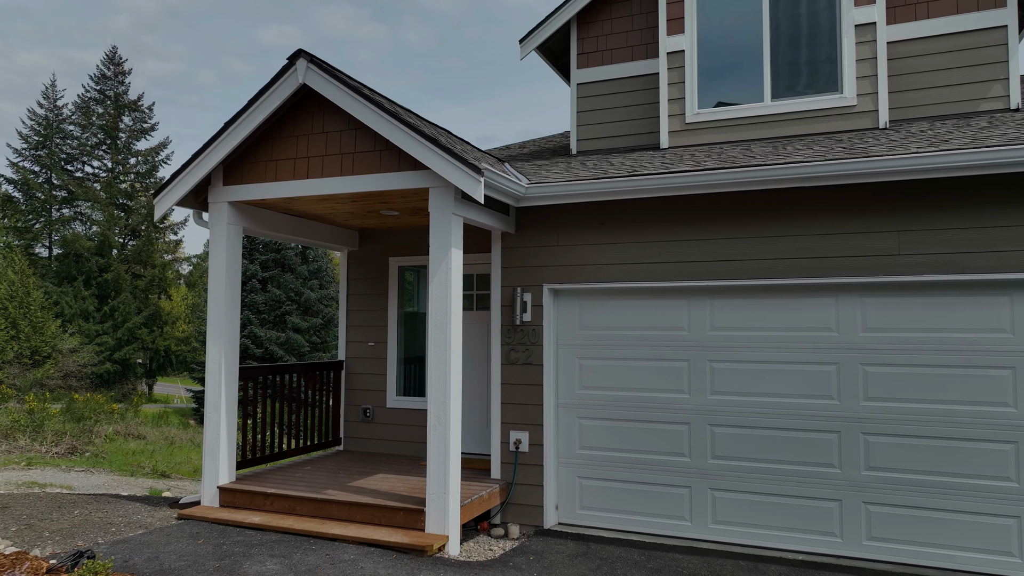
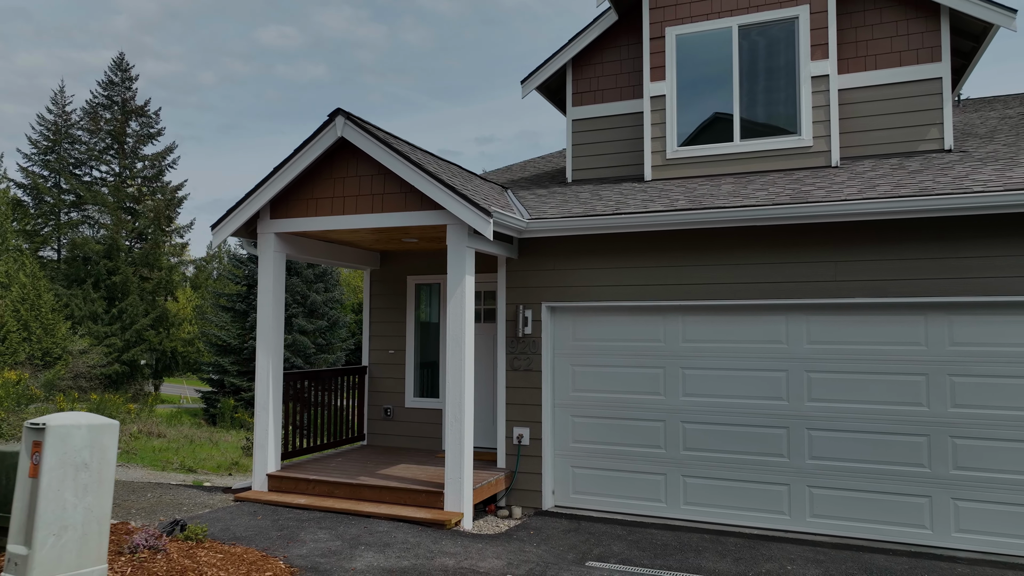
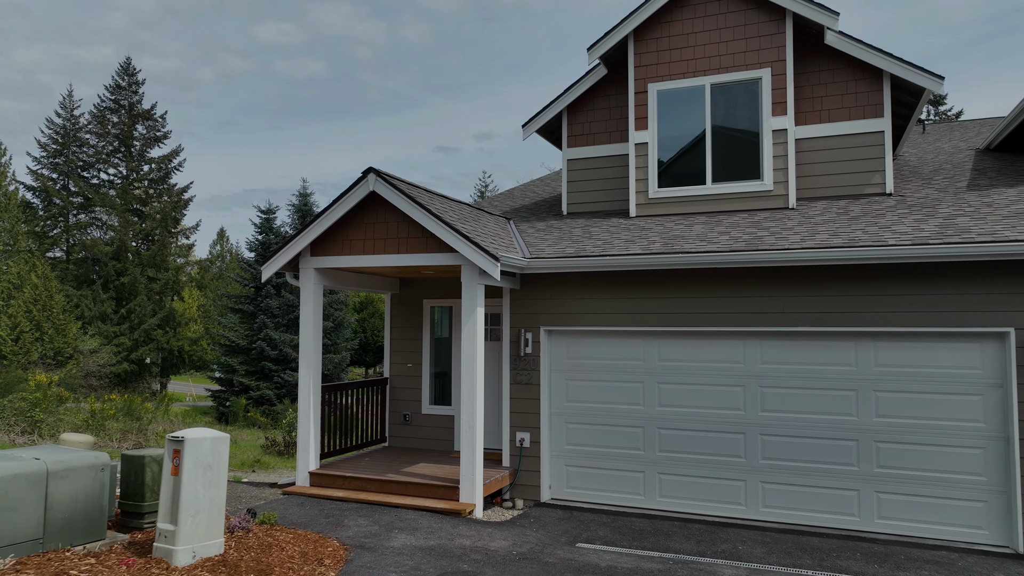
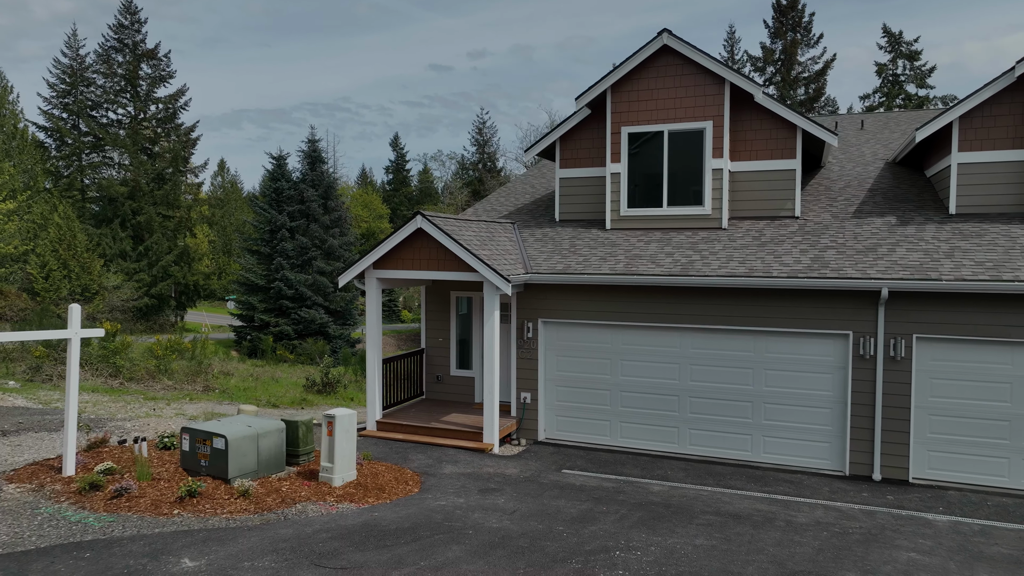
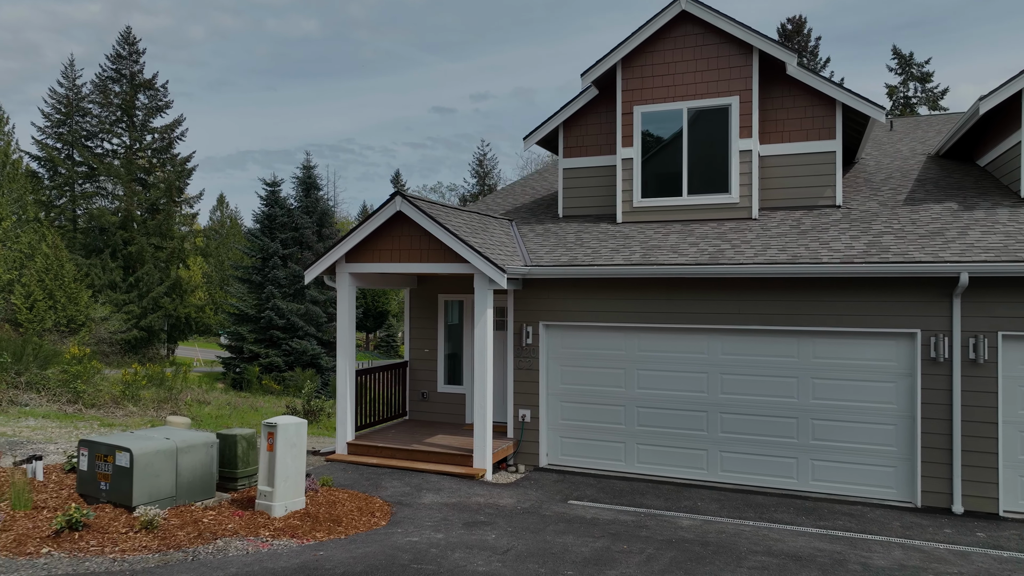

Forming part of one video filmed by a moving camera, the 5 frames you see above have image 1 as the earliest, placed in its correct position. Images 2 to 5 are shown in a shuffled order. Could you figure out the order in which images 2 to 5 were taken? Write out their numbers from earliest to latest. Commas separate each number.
2, 3, 5, 4
